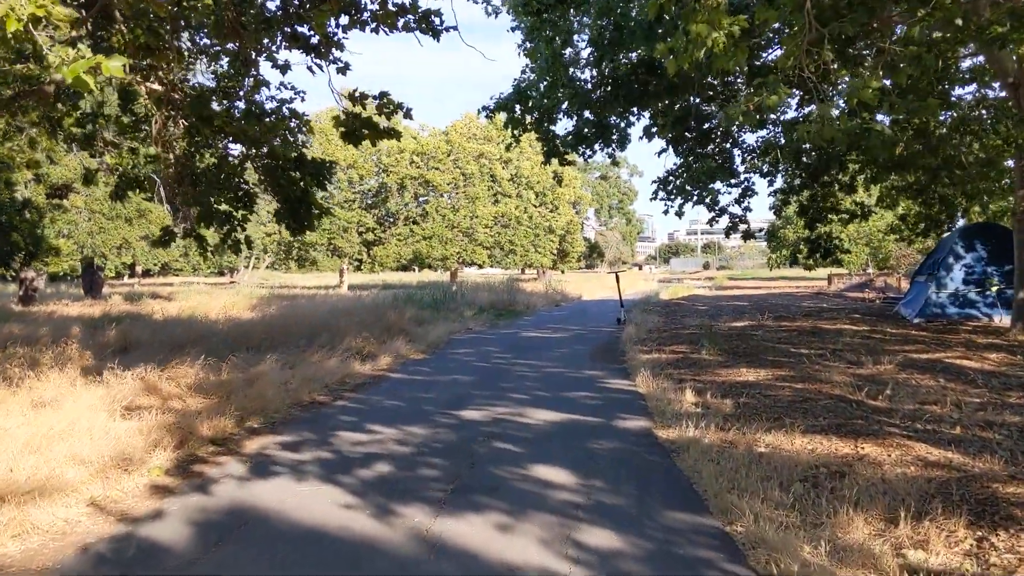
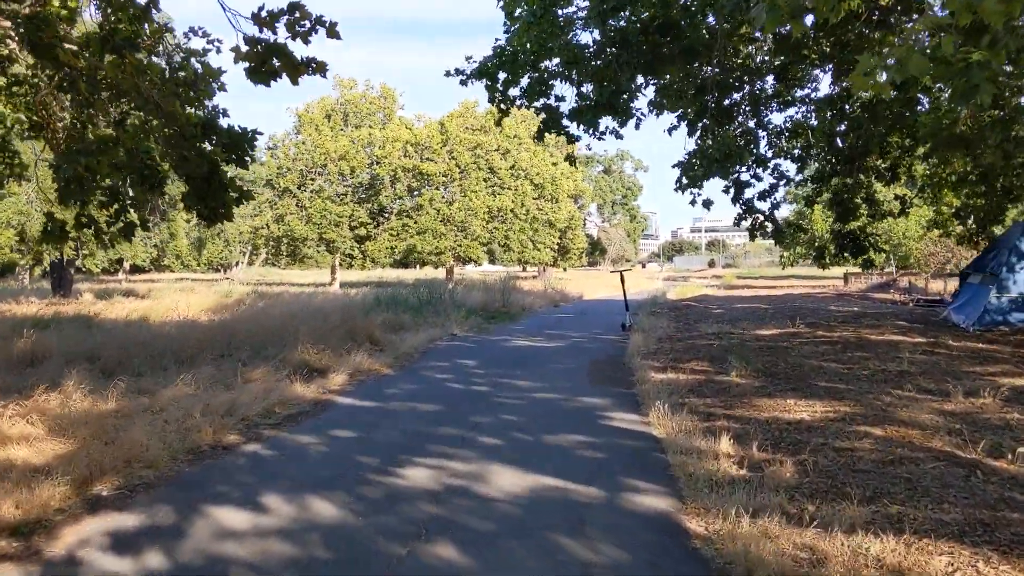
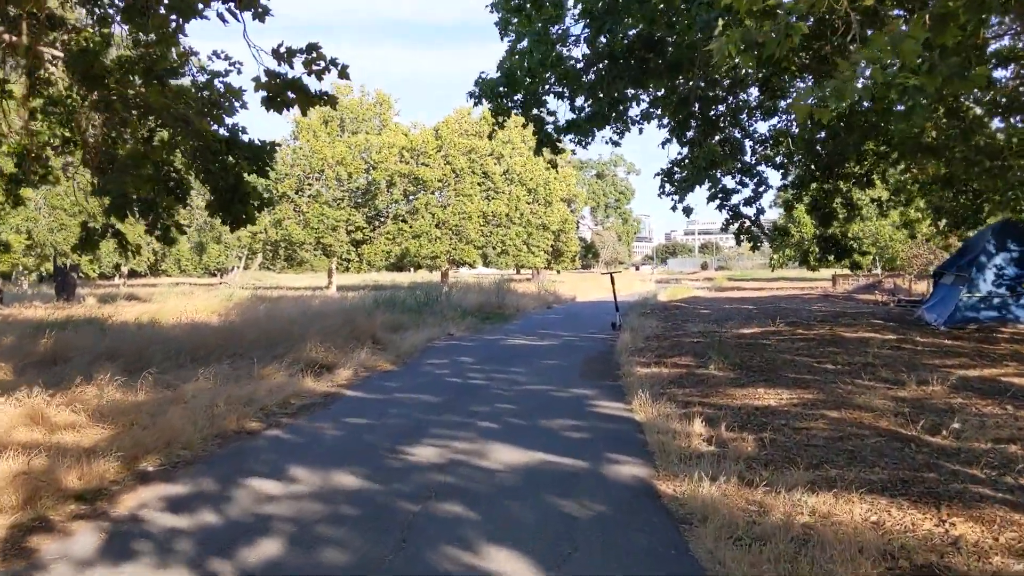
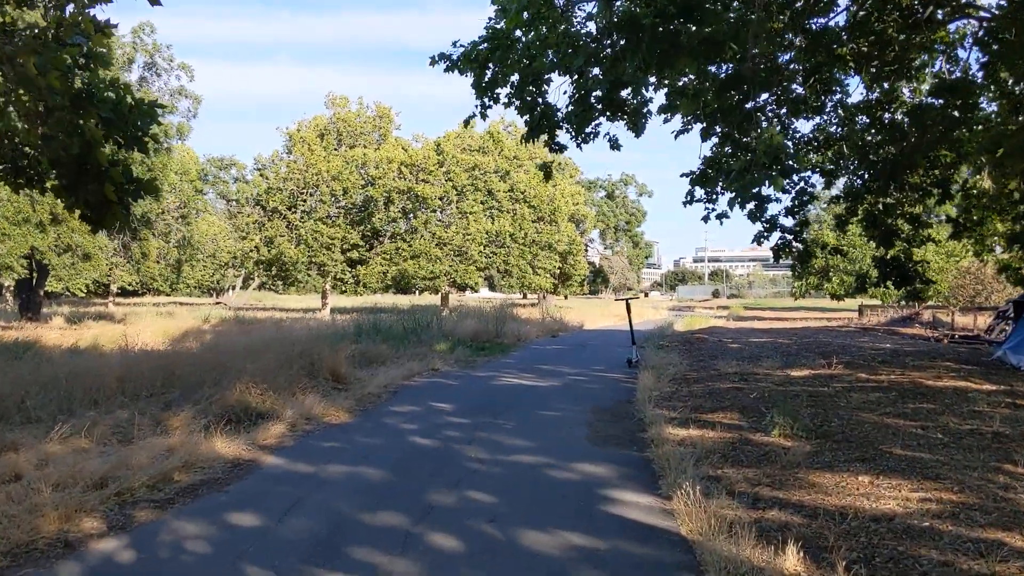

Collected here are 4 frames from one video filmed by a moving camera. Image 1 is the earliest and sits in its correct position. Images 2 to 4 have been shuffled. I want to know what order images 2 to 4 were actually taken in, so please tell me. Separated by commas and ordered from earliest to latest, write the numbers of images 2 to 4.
3, 2, 4
